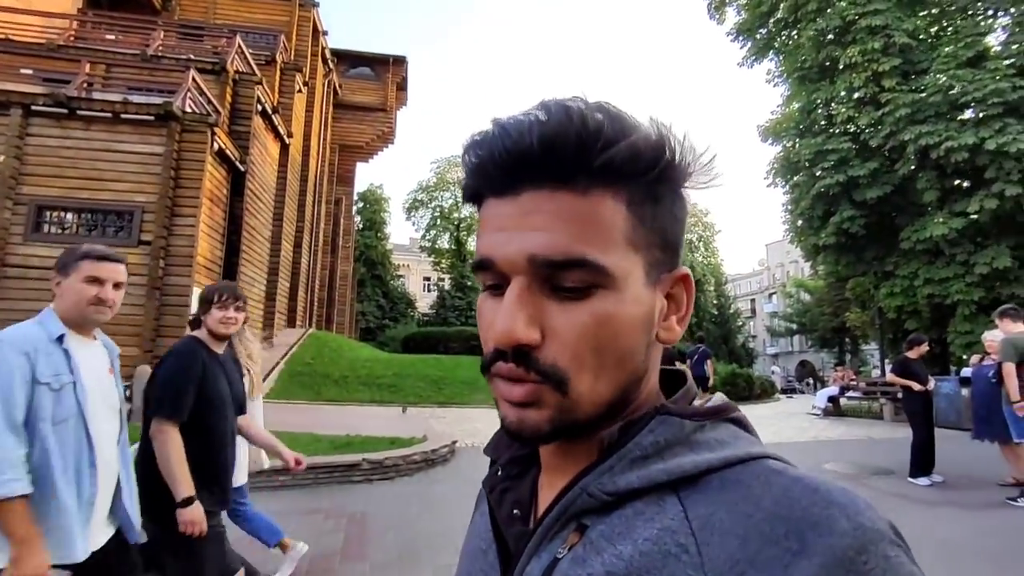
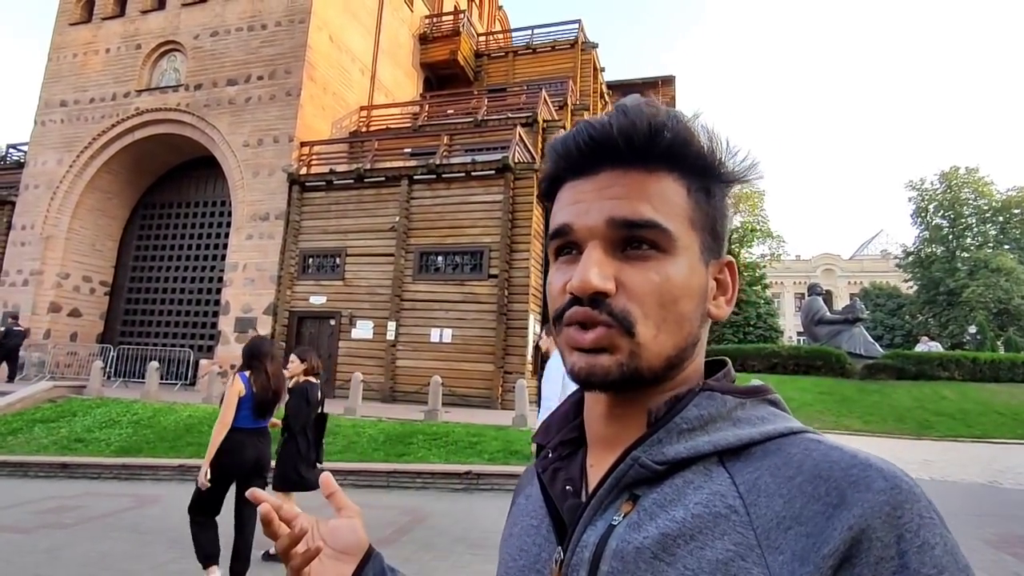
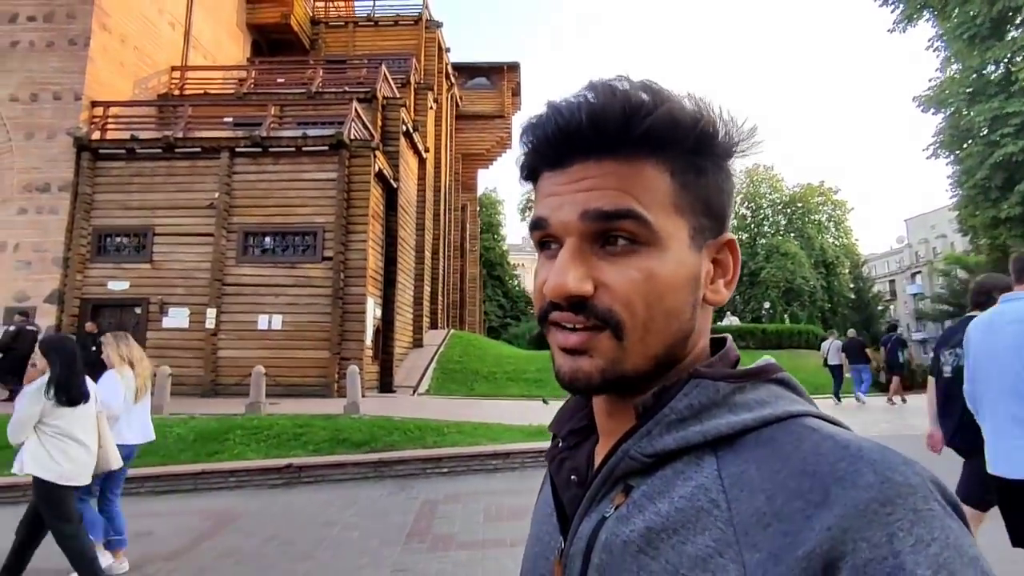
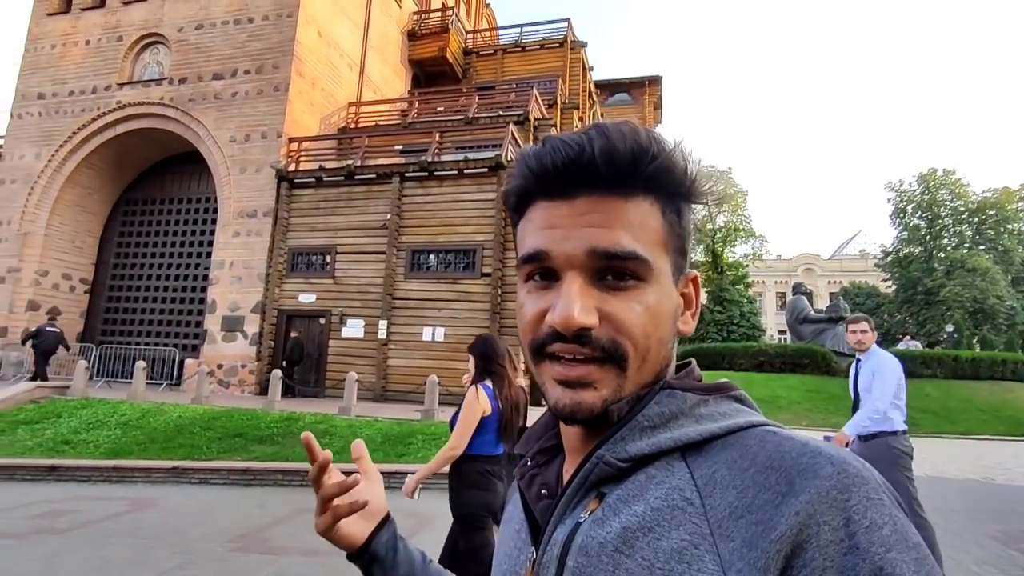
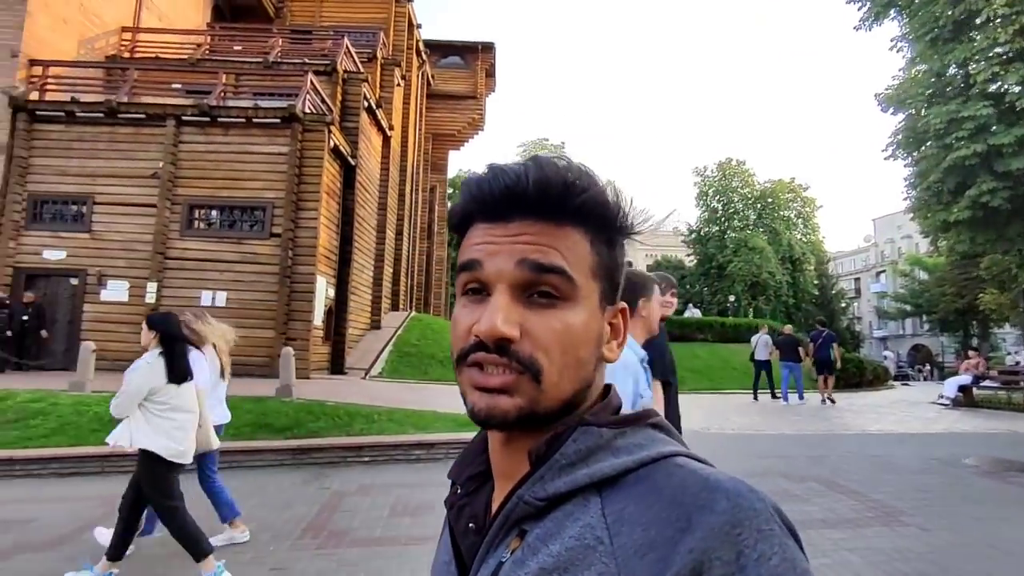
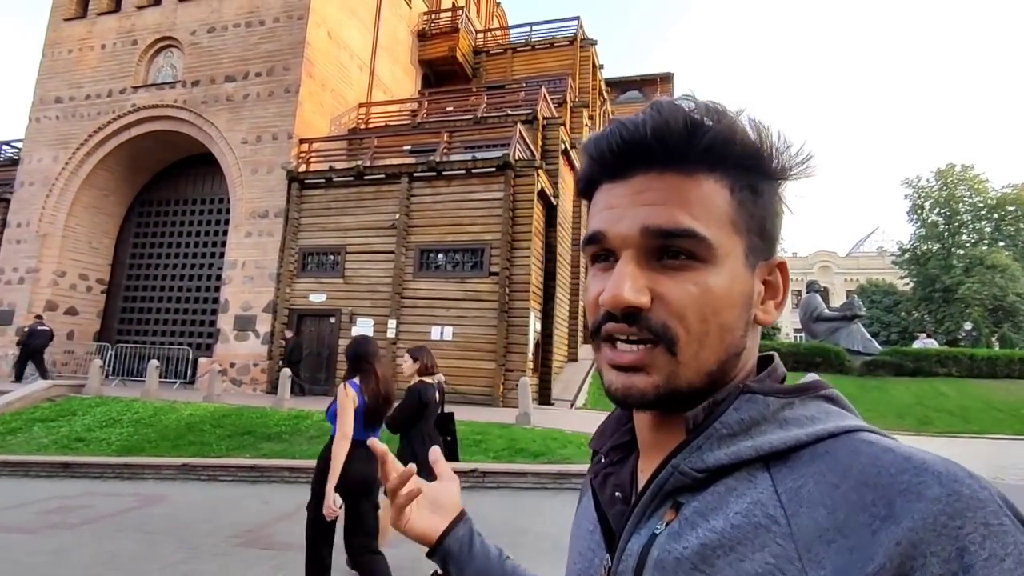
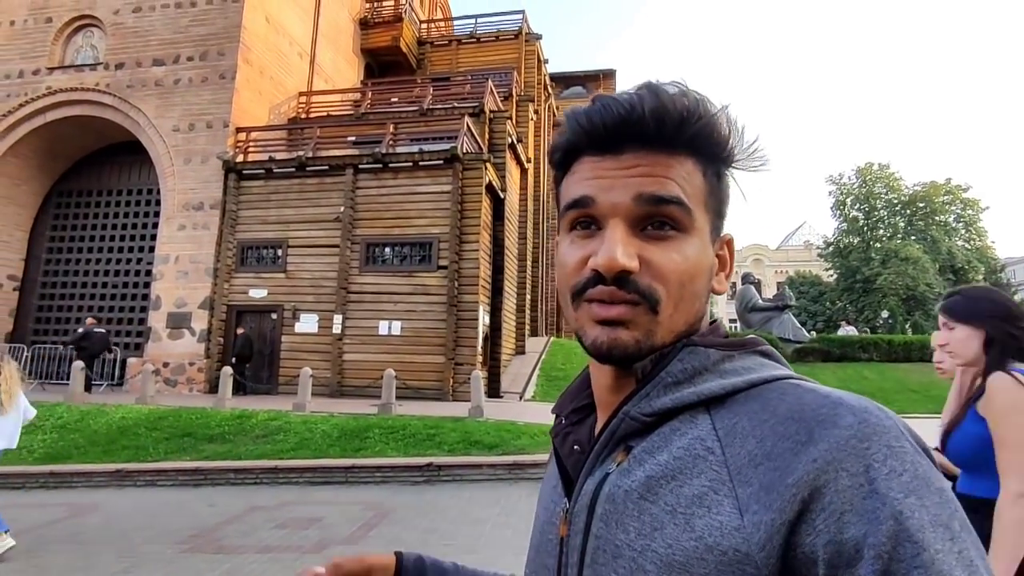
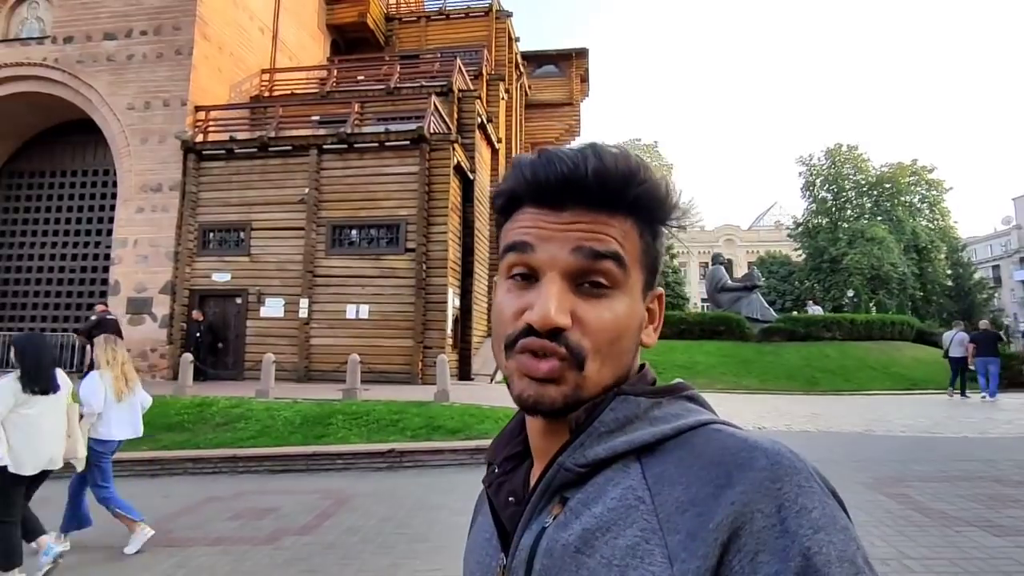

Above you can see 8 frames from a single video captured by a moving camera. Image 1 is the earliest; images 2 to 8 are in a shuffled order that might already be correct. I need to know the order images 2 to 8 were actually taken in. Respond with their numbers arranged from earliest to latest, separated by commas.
5, 3, 8, 7, 4, 6, 2
